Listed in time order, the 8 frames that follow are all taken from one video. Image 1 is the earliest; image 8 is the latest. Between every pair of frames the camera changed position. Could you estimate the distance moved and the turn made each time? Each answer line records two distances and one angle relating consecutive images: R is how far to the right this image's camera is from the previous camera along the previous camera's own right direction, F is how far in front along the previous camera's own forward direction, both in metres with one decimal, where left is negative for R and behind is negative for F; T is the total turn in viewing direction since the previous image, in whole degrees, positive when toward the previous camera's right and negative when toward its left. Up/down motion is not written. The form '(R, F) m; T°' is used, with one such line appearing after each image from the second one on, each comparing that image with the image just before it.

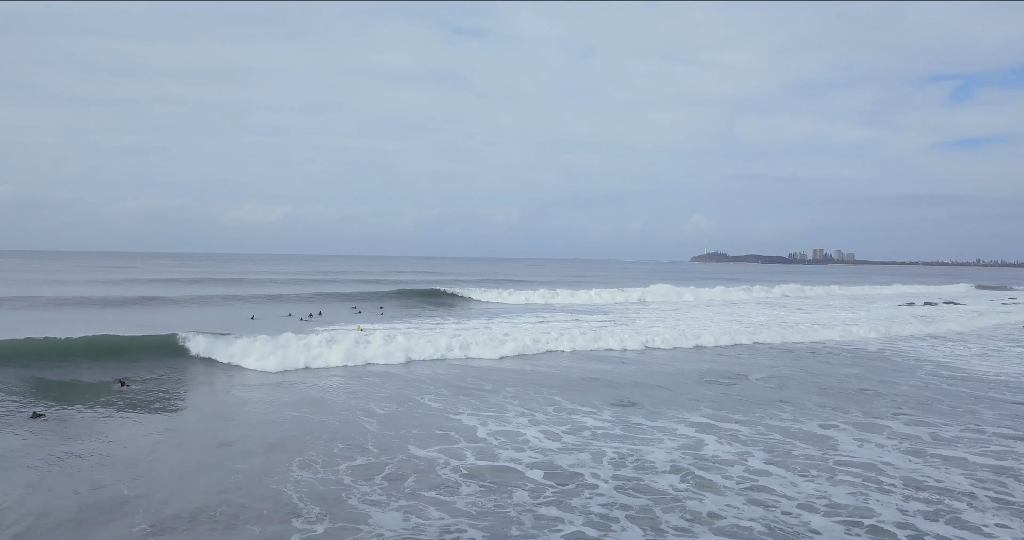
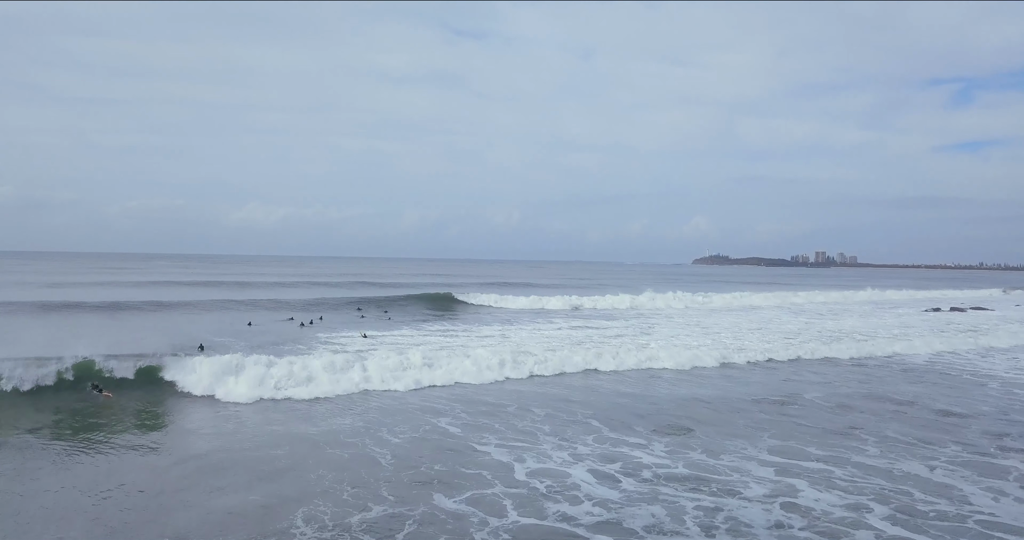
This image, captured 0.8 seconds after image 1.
(-0.6, +1.4) m; 0°
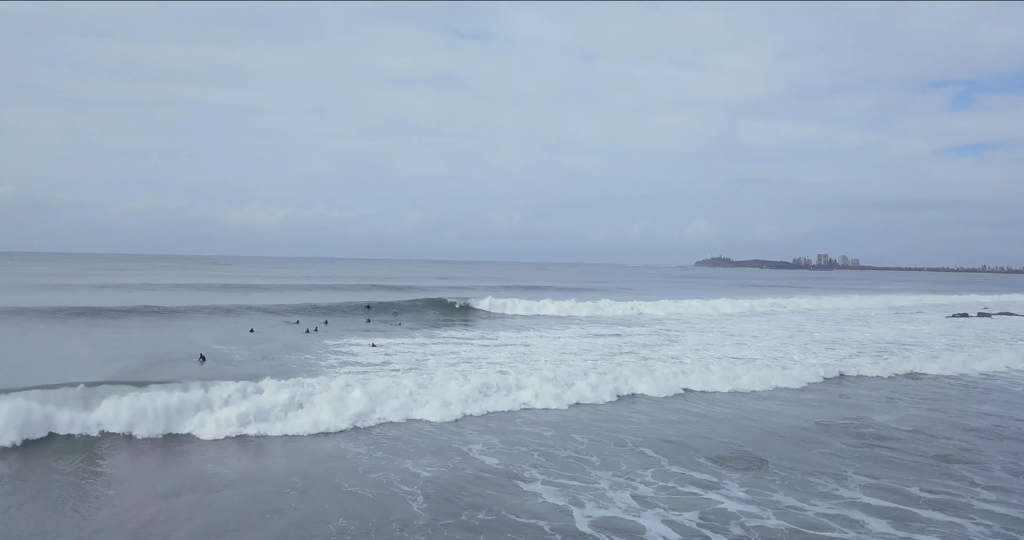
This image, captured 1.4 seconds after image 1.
(-0.6, +1.2) m; 0°
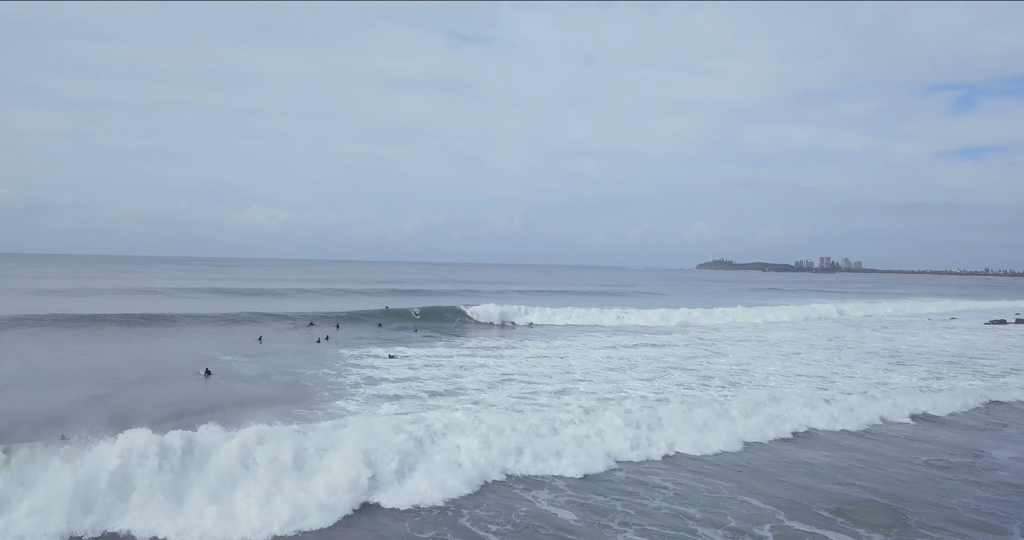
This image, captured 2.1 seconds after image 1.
(-0.9, +1.5) m; 0°
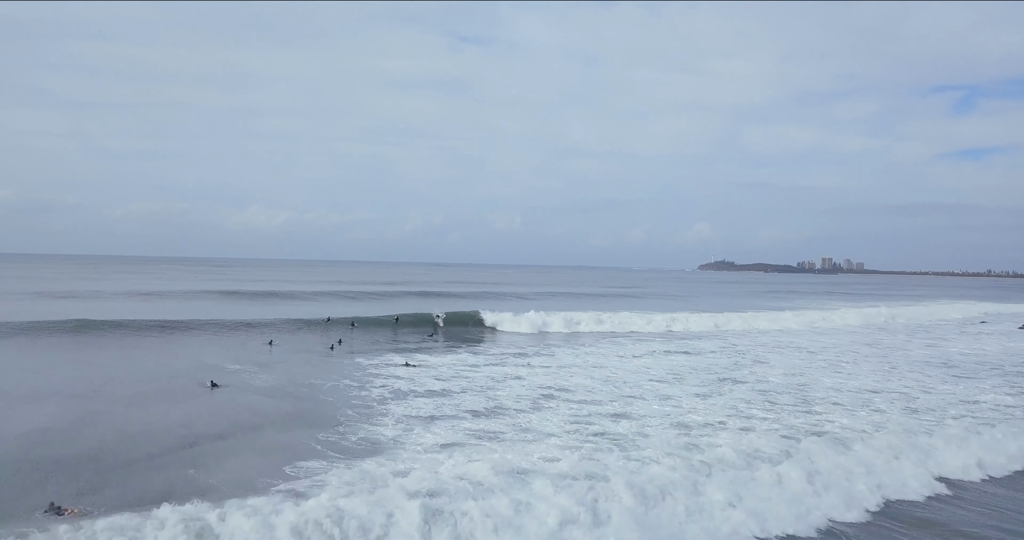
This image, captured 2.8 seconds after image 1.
(-0.8, +1.2) m; 0°
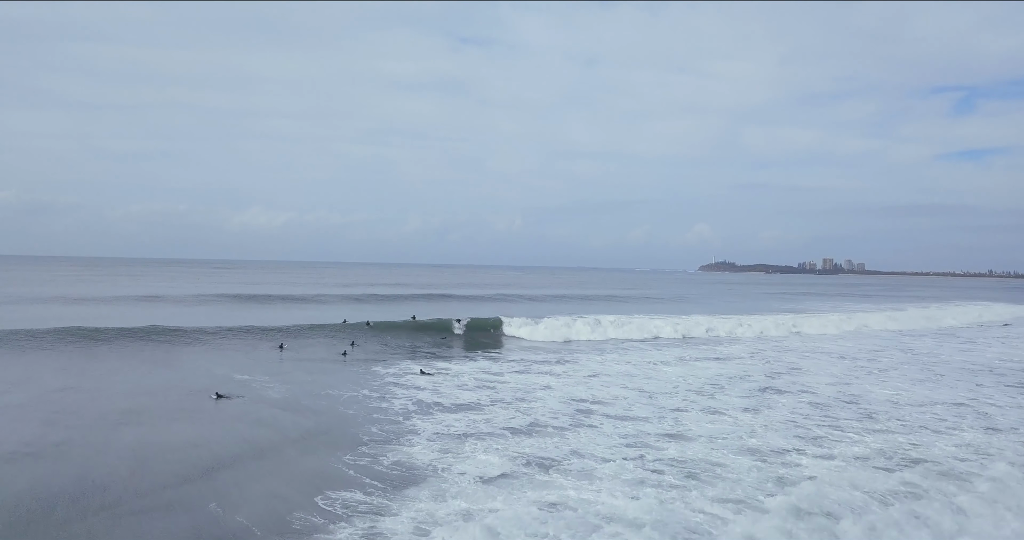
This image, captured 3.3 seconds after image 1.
(-0.6, +0.8) m; 0°
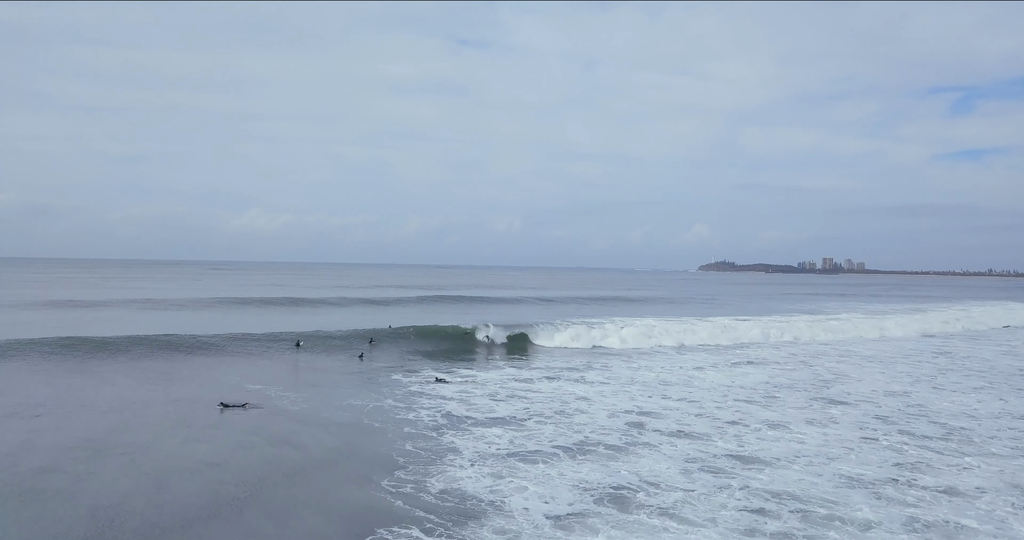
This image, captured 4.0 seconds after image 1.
(-0.8, +0.9) m; 0°
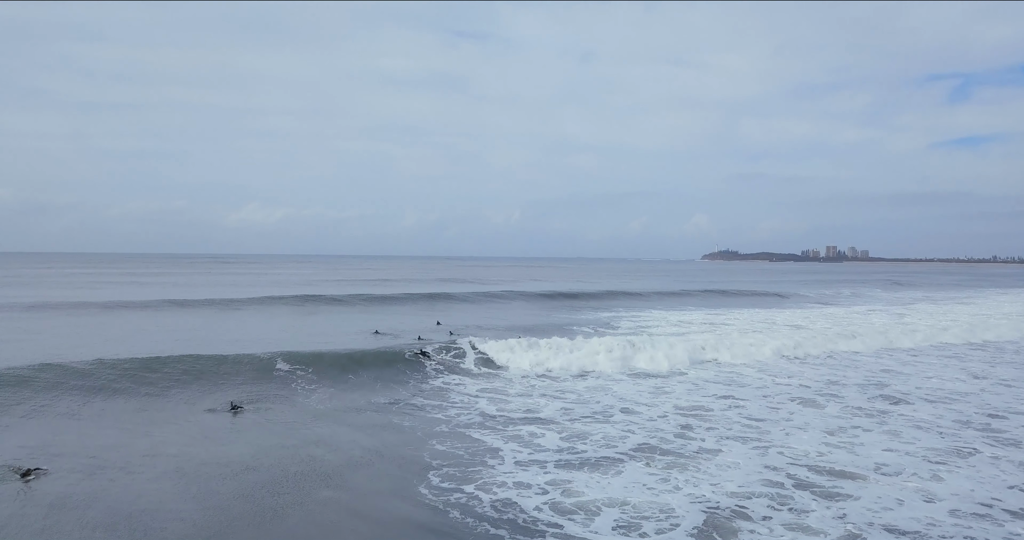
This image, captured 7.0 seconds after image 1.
(-0.7, +0.8) m; 0°
